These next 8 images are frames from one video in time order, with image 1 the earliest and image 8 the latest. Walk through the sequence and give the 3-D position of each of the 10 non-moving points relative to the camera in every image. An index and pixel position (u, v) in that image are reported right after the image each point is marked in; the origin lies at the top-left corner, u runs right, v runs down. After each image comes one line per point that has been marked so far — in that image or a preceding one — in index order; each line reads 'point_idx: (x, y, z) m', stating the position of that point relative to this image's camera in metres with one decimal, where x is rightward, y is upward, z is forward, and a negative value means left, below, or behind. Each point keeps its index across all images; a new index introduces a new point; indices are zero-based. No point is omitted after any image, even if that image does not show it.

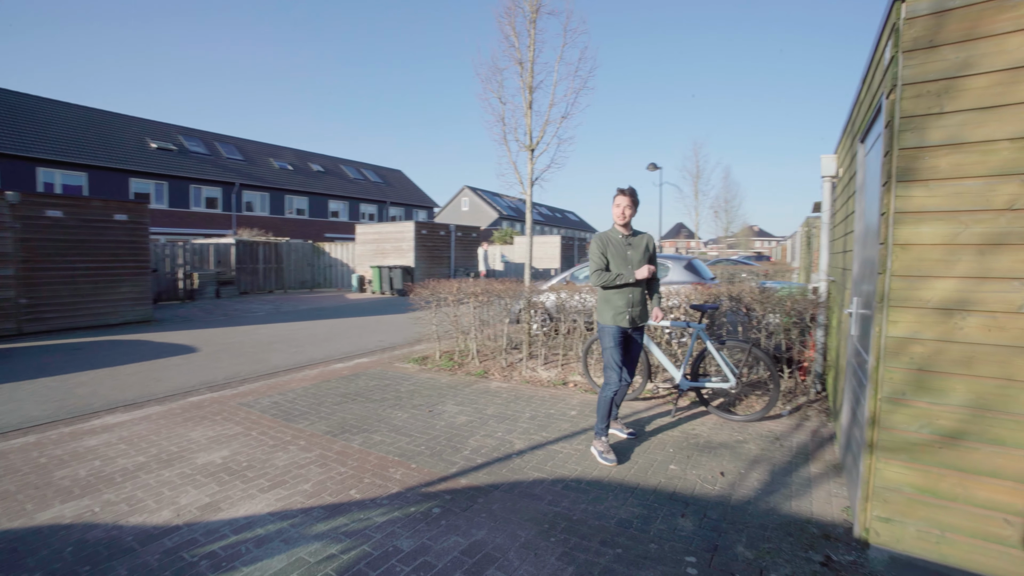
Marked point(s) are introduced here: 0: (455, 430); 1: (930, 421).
0: (-0.5, -1.2, +4.2) m
1: (+1.9, -0.6, +2.1) m
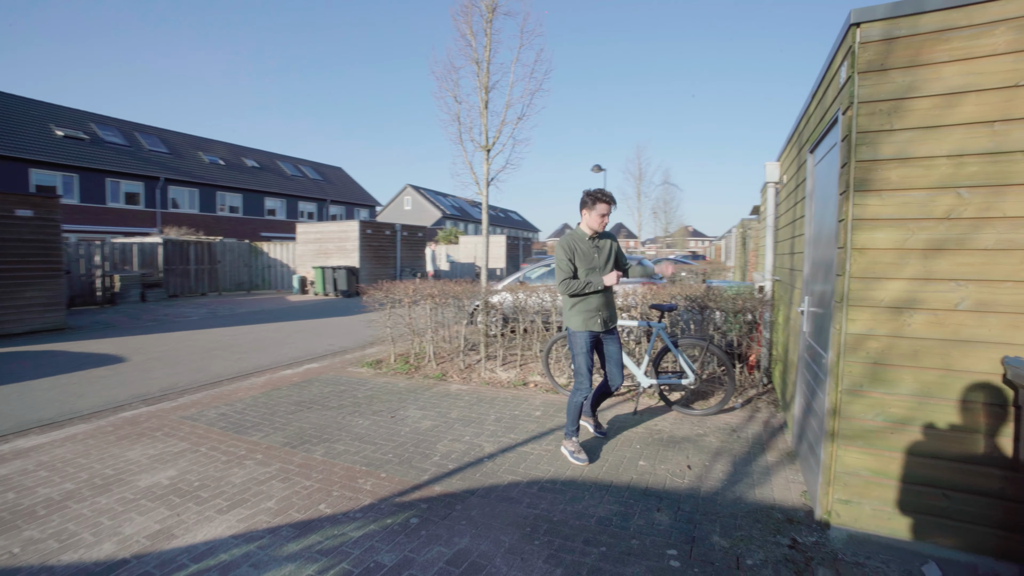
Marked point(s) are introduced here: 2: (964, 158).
0: (-0.8, -1.3, +4.1) m
1: (+1.8, -0.6, +2.3) m
2: (+2.0, +0.6, +2.1) m
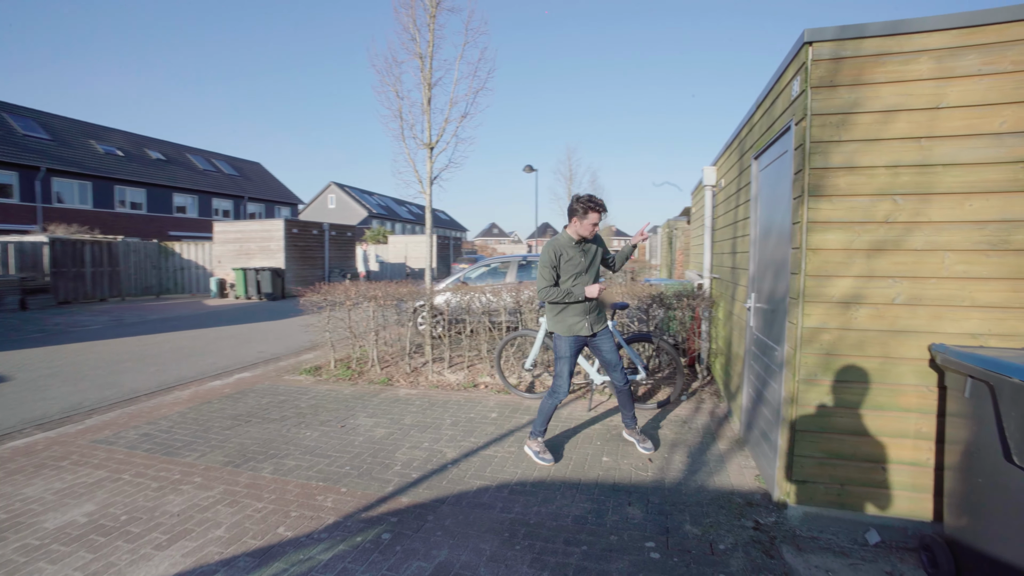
0: (-1.1, -1.3, +3.9) m
1: (+1.7, -0.6, +2.5) m
2: (+2.0, +0.6, +2.4) m
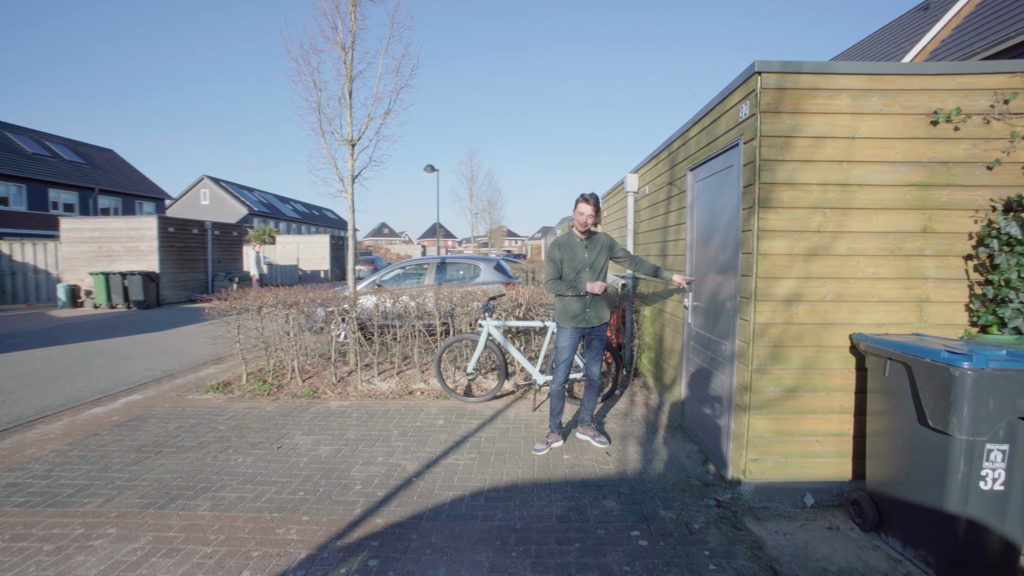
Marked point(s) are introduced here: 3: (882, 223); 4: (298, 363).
0: (-1.4, -1.3, +3.6) m
1: (+1.6, -0.6, +2.9) m
2: (+1.9, +0.6, +2.8) m
3: (+2.2, +0.4, +2.8) m
4: (-2.5, -0.9, +5.6) m
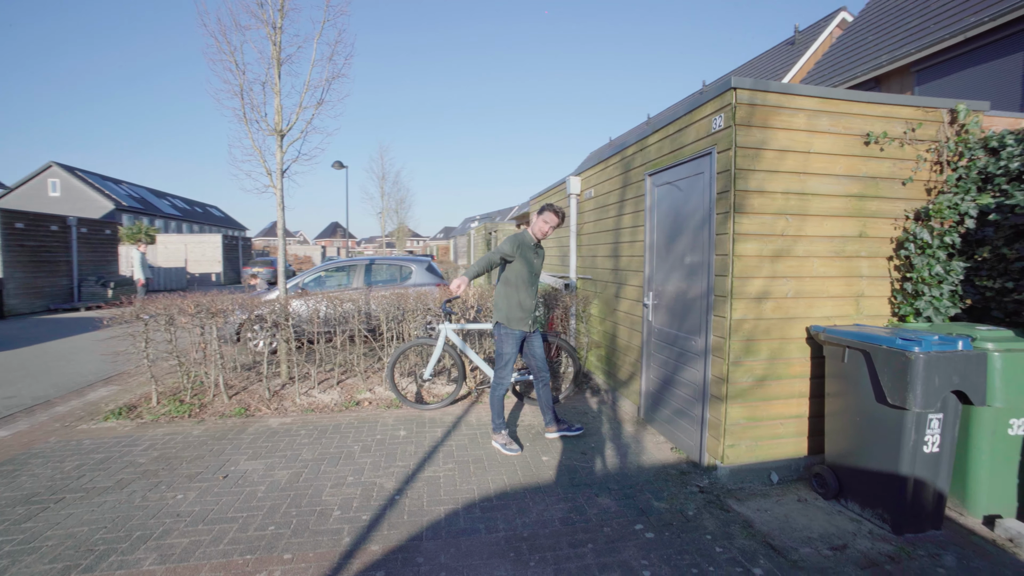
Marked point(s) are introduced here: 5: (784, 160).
0: (-1.5, -1.4, +3.2) m
1: (+1.6, -0.6, +3.2) m
2: (+1.8, +0.6, +3.2) m
3: (+2.2, +0.4, +3.2) m
4: (-3.0, -1.0, +5.0) m
5: (+1.8, +0.8, +3.2) m
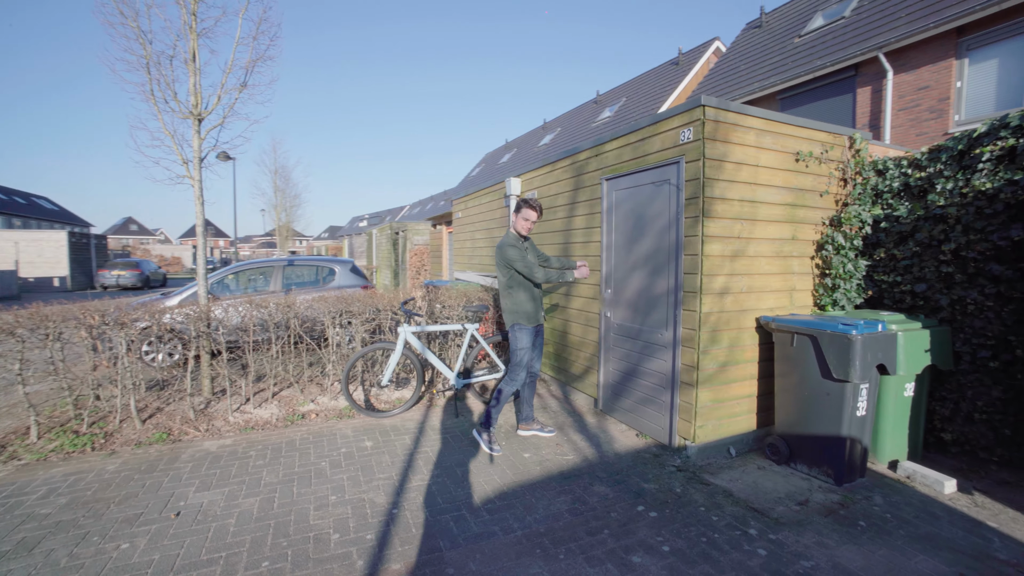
0: (-1.4, -1.4, +2.9) m
1: (+1.5, -0.5, +3.6) m
2: (+1.8, +0.7, +3.6) m
3: (+2.1, +0.4, +3.8) m
4: (-3.4, -1.0, +4.2) m
5: (+1.7, +0.9, +3.6) m
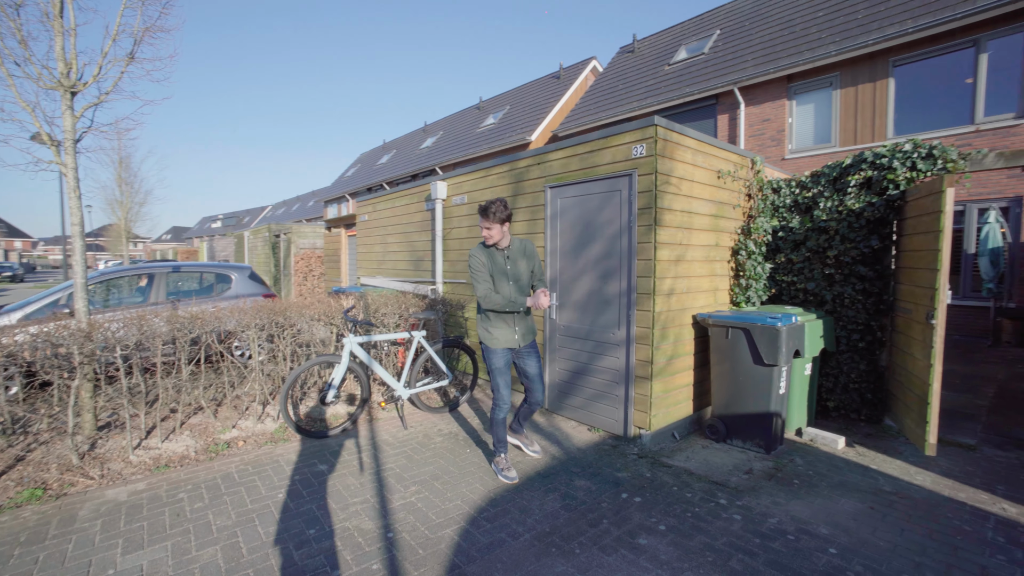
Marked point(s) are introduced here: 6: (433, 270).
0: (-1.4, -1.5, +2.5) m
1: (+1.3, -0.5, +4.0) m
2: (+1.5, +0.6, +4.1) m
3: (+1.7, +0.4, +4.3) m
4: (-3.6, -1.1, +3.2) m
5: (+1.4, +0.9, +4.1) m
6: (-1.1, +0.3, +6.4) m
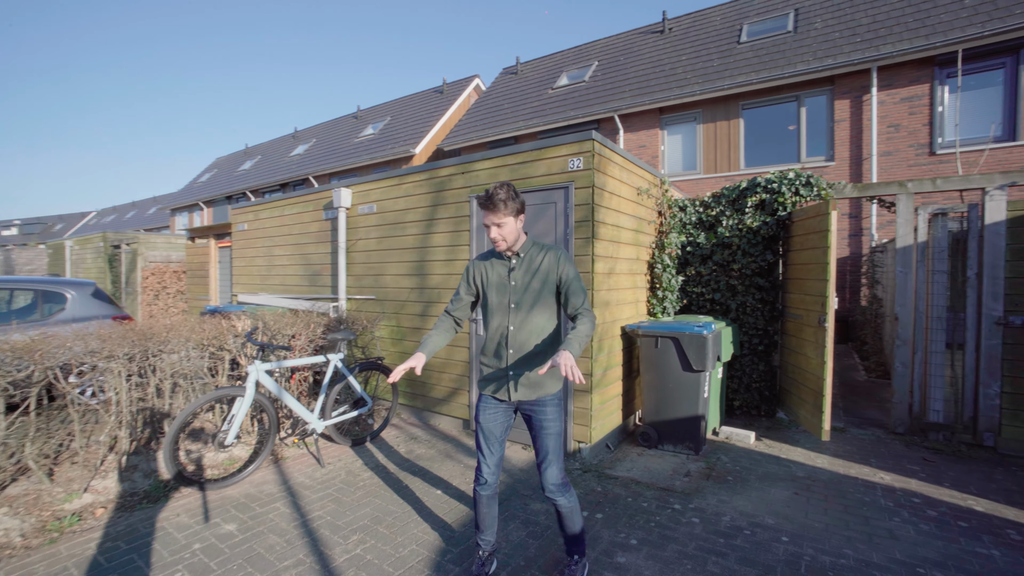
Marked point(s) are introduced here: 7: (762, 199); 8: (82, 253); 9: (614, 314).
0: (-1.4, -1.5, +1.8) m
1: (+0.8, -0.6, +4.1) m
2: (+0.9, +0.5, +4.2) m
3: (+1.1, +0.3, +4.5) m
4: (-3.7, -1.2, +2.0) m
5: (+0.9, +0.8, +4.2) m
6: (-2.2, 0.0, +5.8) m
7: (+2.4, +0.9, +4.7) m
8: (-9.2, +0.7, +10.2) m
9: (+0.9, -0.2, +4.3) m
